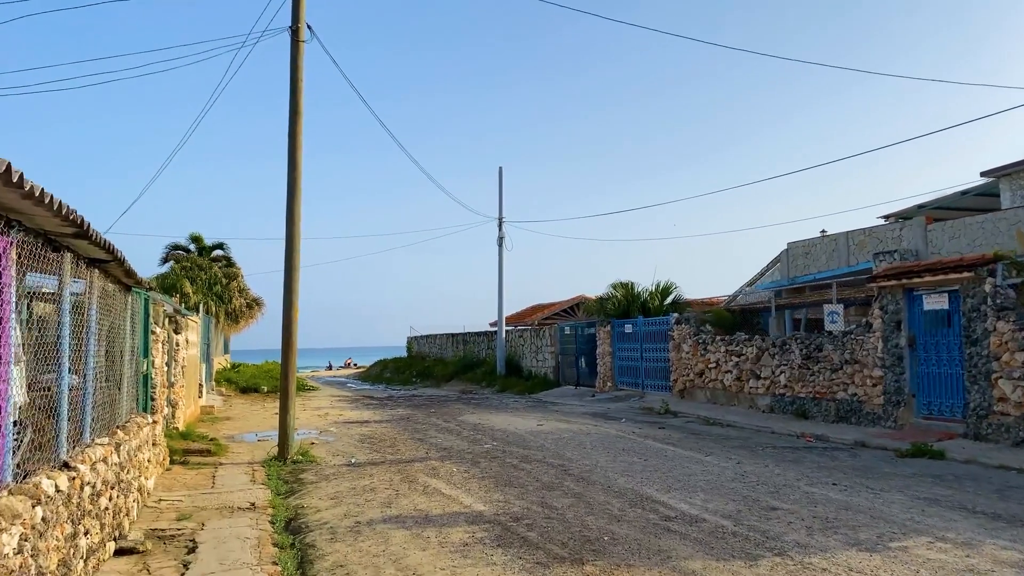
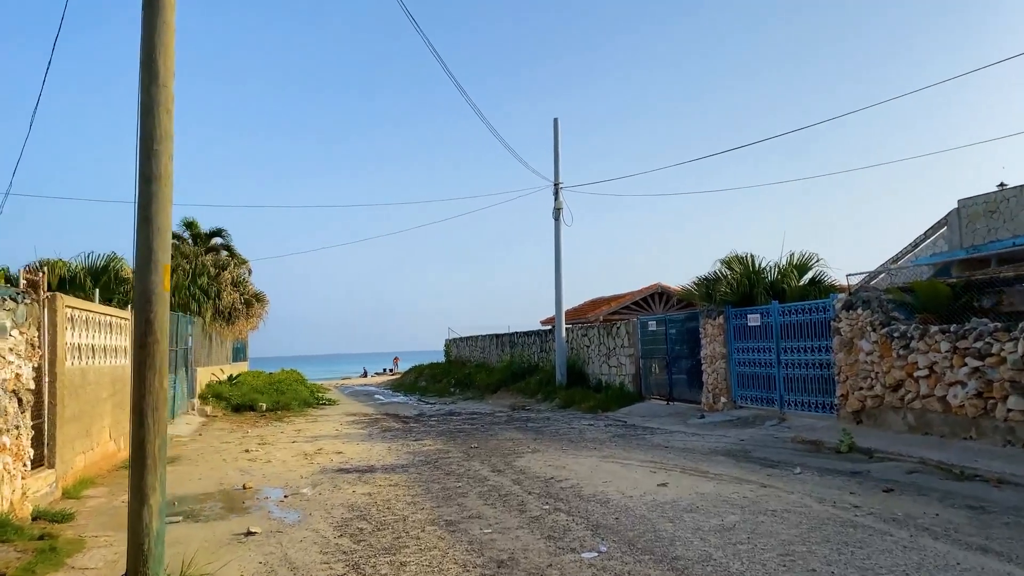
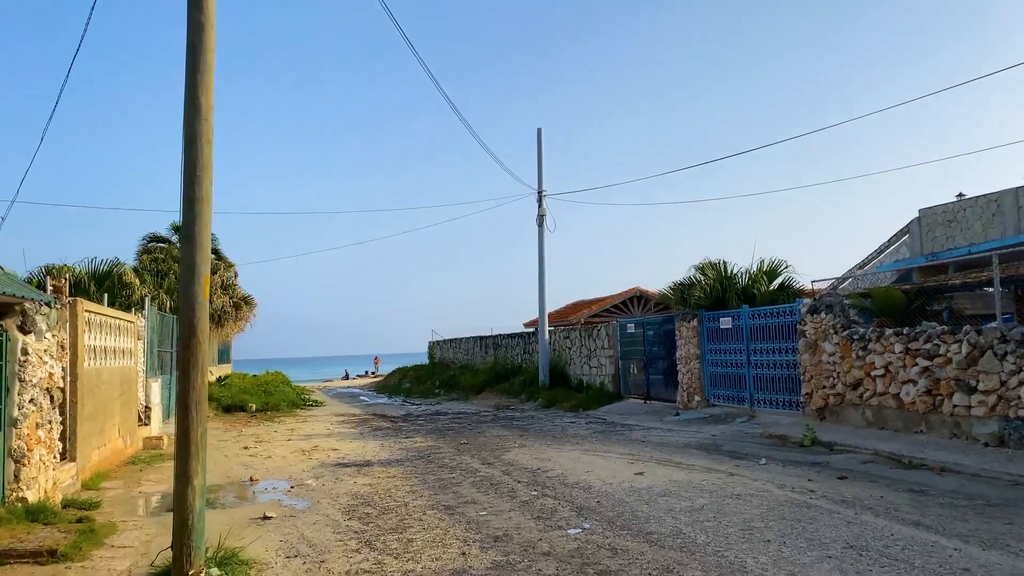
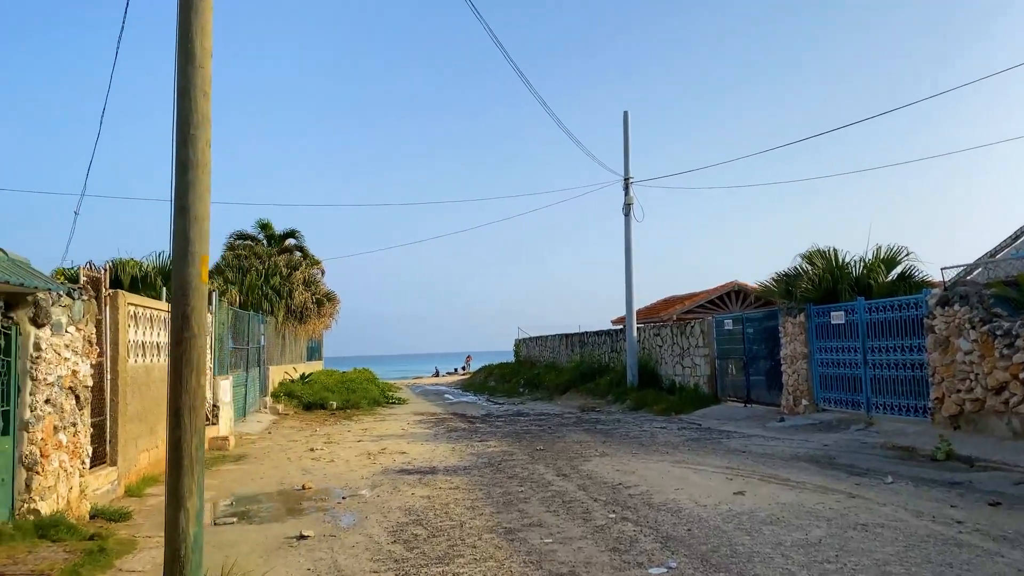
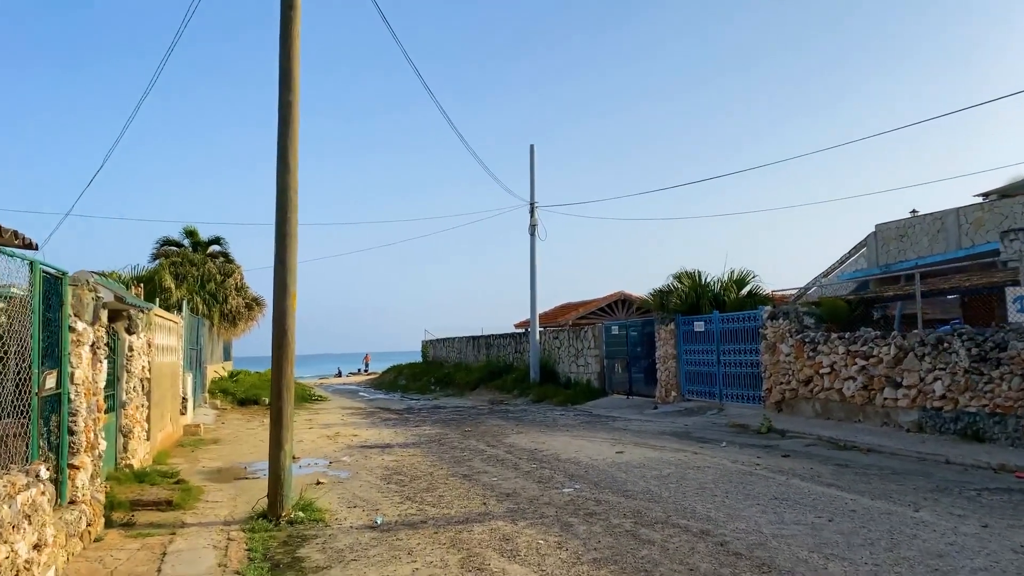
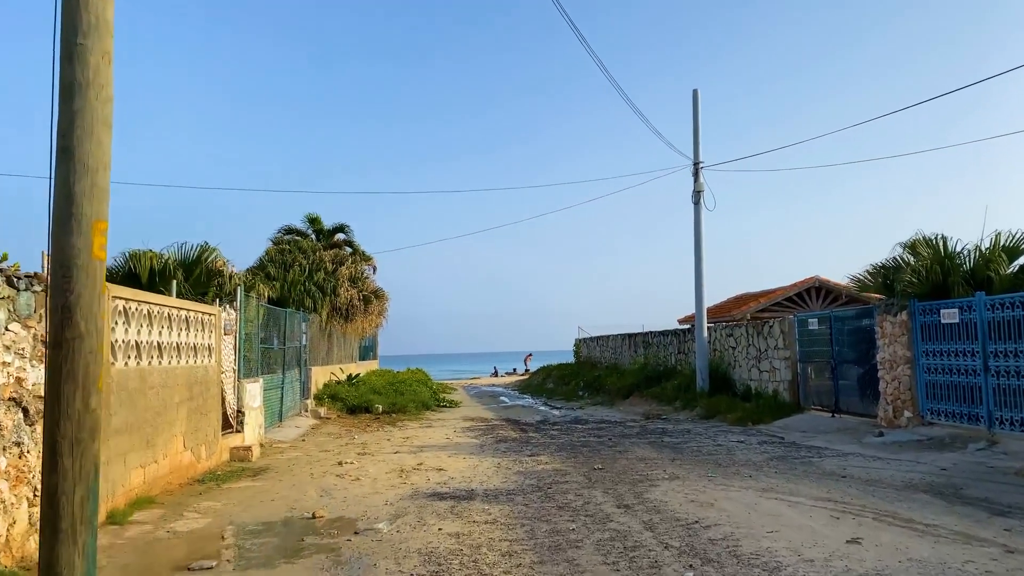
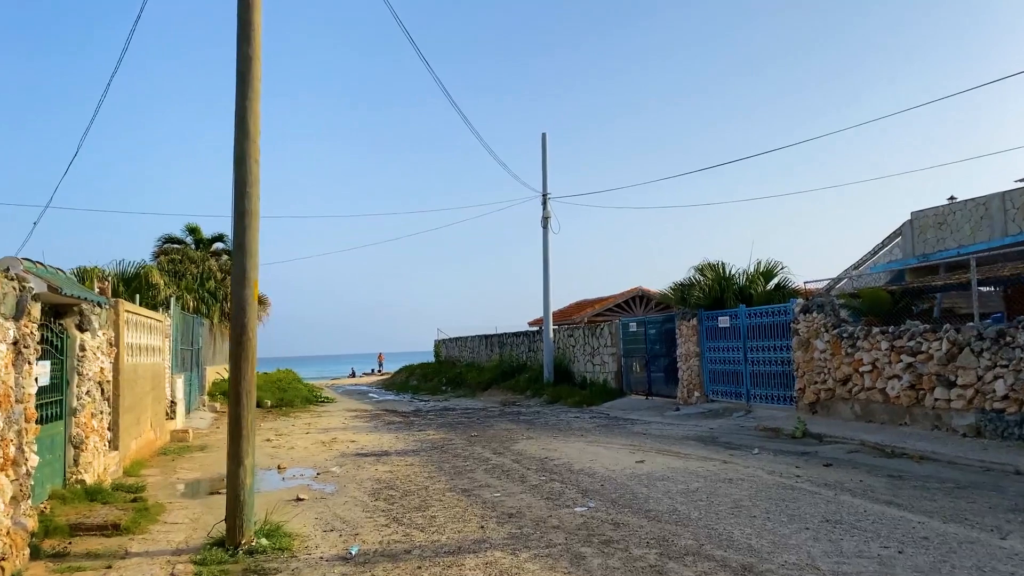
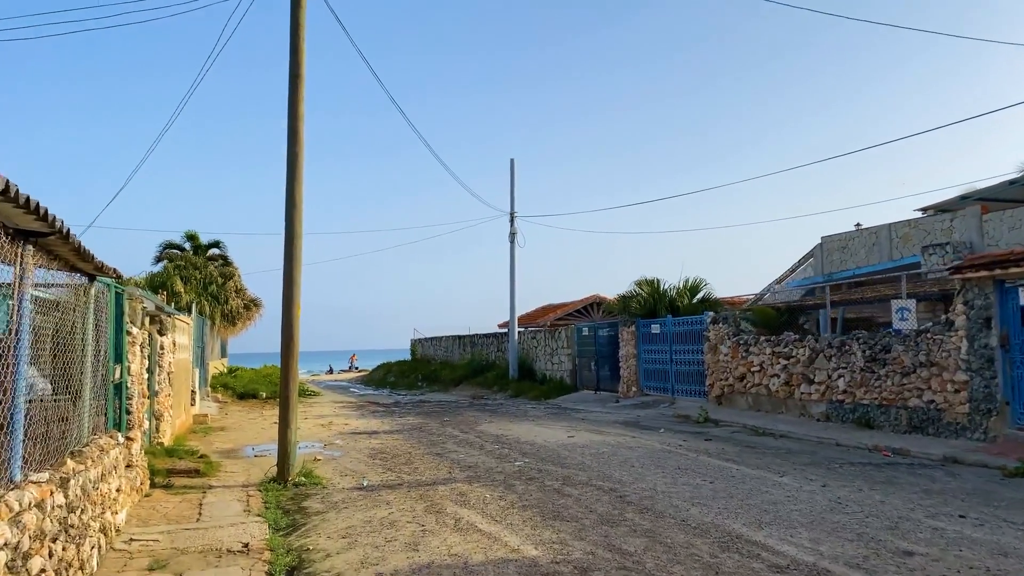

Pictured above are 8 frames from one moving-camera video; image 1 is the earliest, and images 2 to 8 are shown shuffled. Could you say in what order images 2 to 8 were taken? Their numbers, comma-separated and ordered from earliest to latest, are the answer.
8, 5, 7, 3, 2, 4, 6
